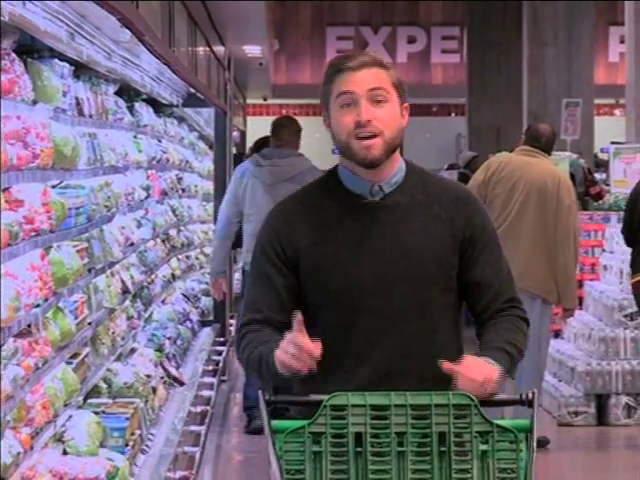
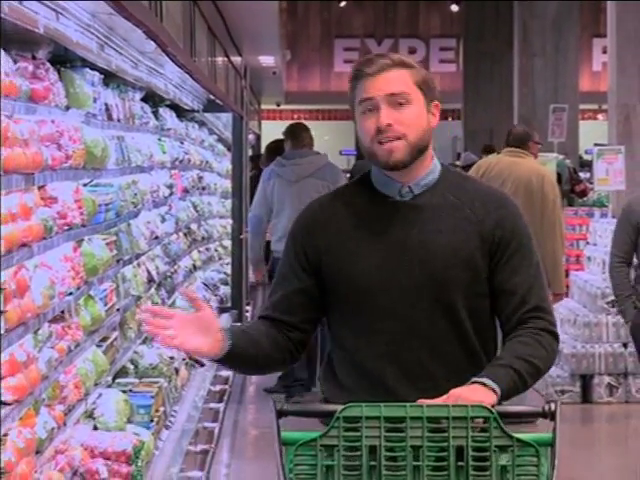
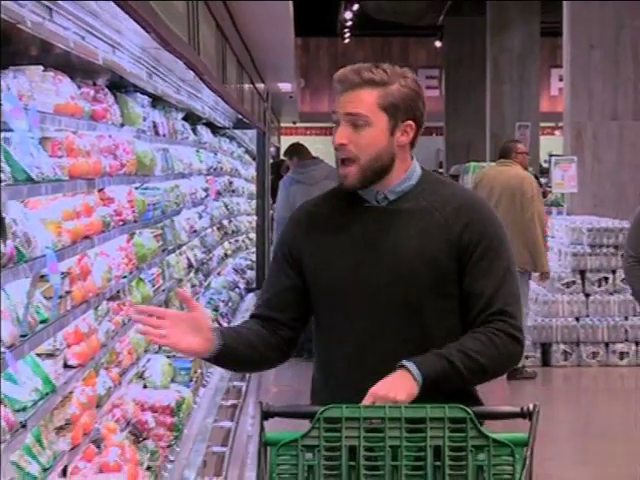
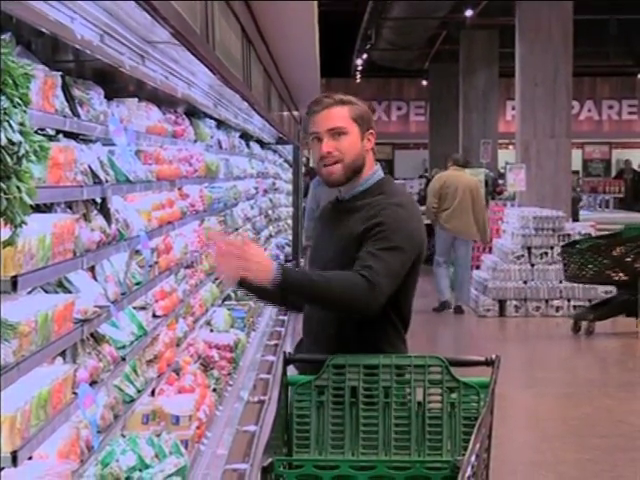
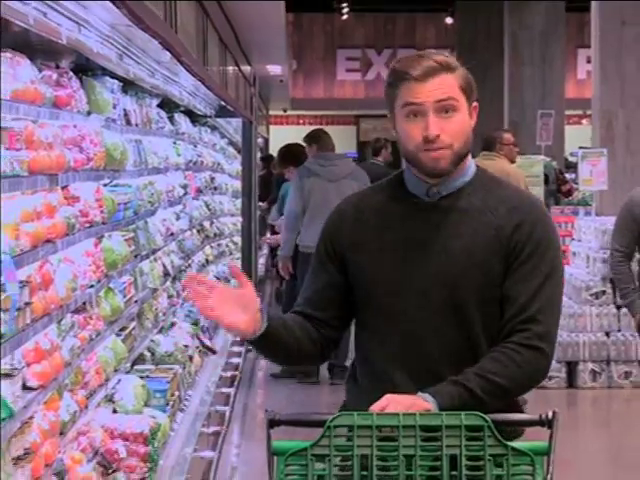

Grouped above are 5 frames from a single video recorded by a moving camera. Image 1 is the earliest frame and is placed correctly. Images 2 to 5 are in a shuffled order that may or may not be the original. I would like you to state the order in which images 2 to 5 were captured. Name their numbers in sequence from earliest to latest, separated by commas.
2, 5, 3, 4
